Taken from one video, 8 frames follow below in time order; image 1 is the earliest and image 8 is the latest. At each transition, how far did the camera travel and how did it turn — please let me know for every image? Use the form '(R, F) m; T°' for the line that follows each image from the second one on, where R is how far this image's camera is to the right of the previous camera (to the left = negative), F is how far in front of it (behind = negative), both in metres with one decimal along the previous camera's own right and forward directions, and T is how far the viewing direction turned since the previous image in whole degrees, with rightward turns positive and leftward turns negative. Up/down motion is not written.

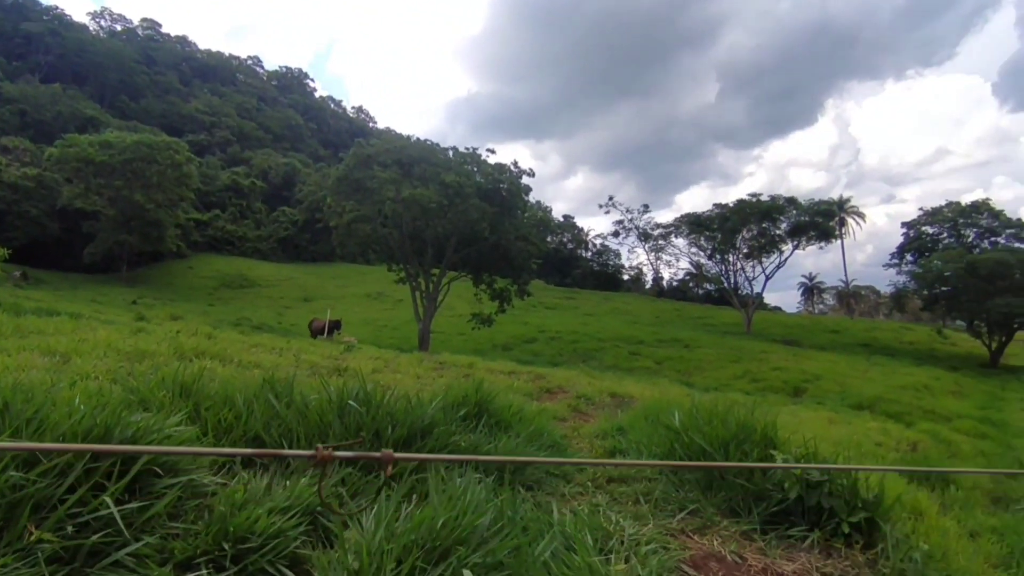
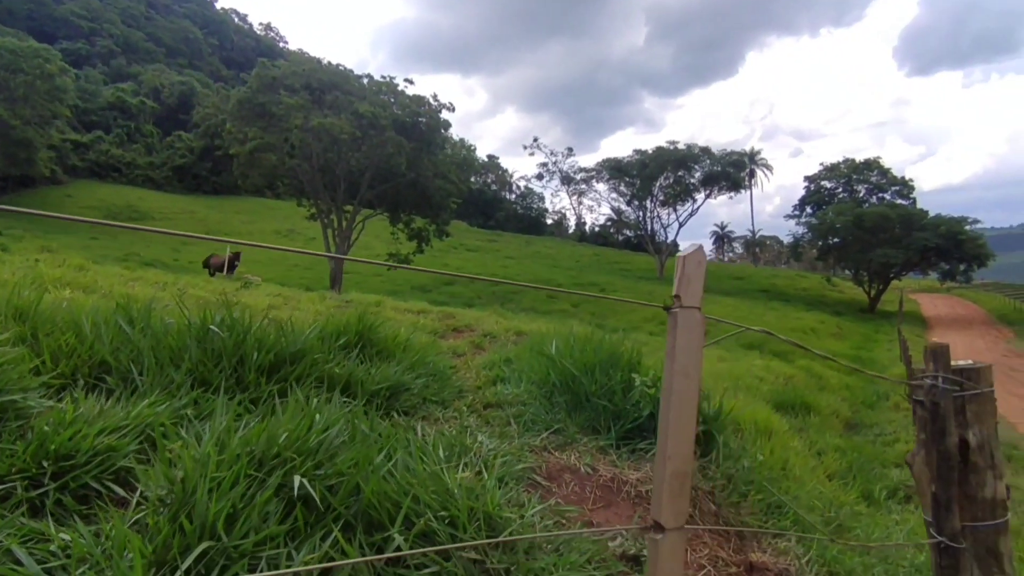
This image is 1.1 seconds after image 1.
(+0.3, 0.0) m; +7°
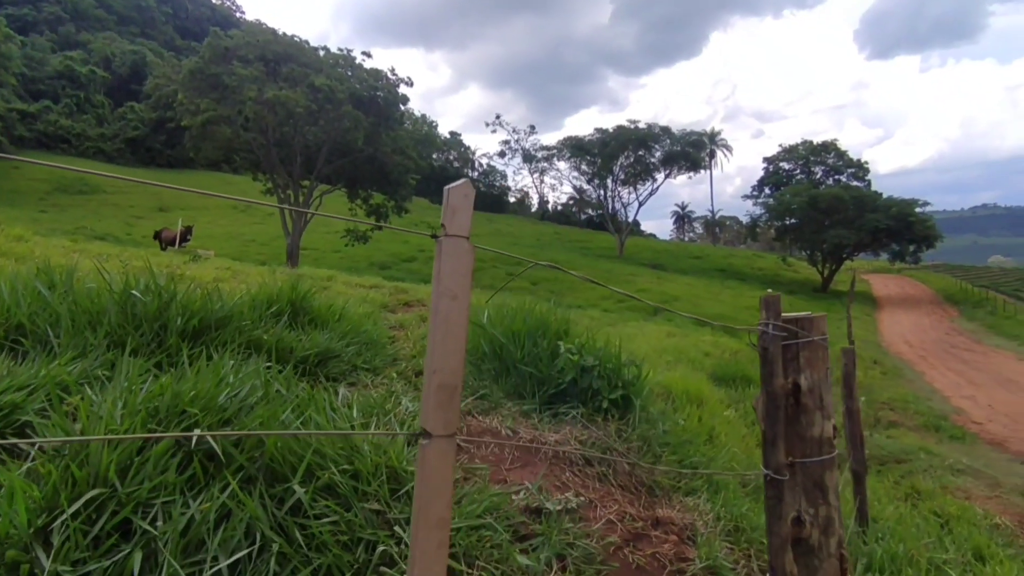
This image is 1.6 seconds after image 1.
(+0.3, -0.1) m; +3°
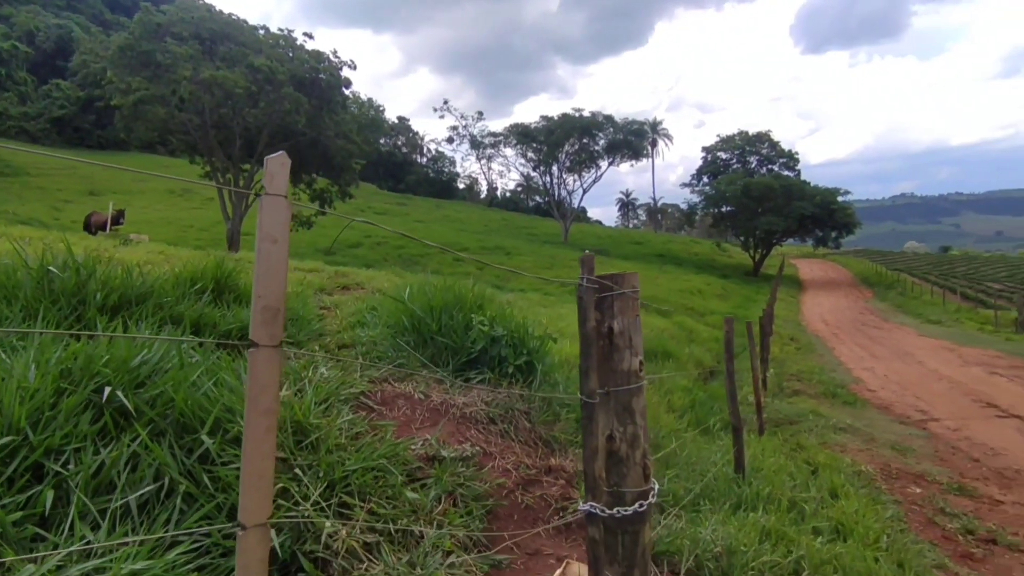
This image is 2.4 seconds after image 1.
(+0.3, -0.4) m; +4°
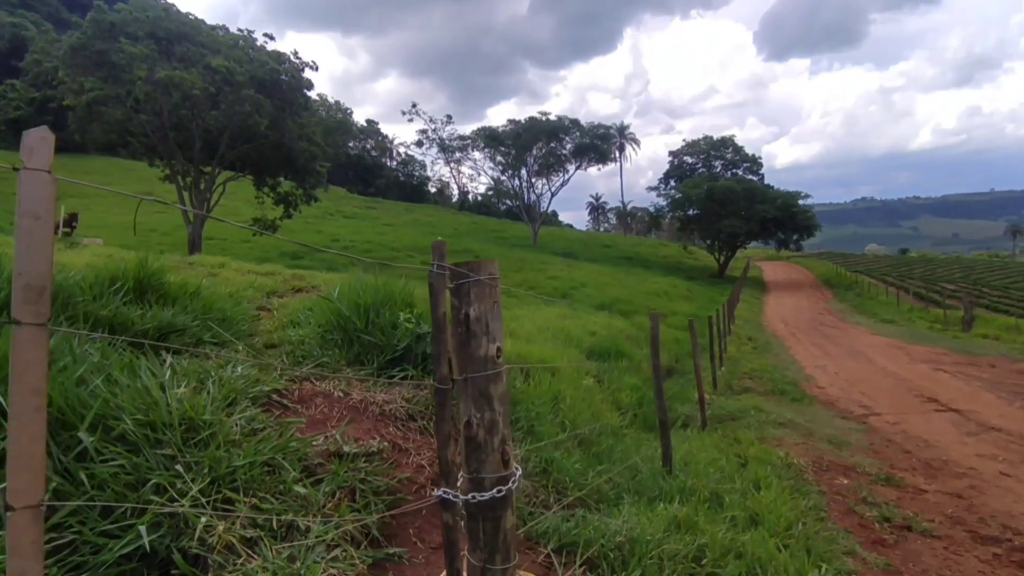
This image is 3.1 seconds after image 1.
(+0.4, 0.0) m; +2°
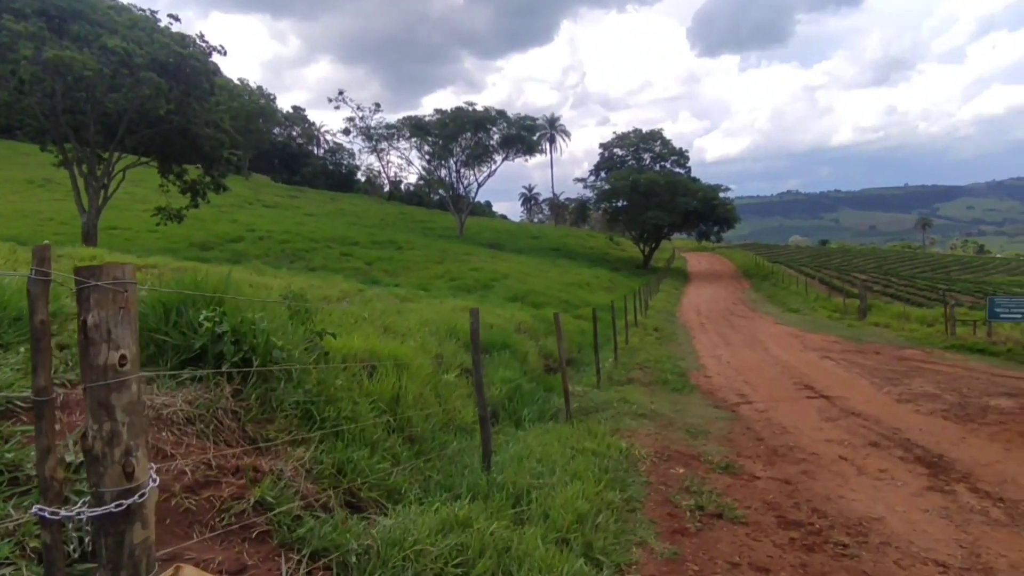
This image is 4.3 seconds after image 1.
(+1.0, 0.0) m; +5°
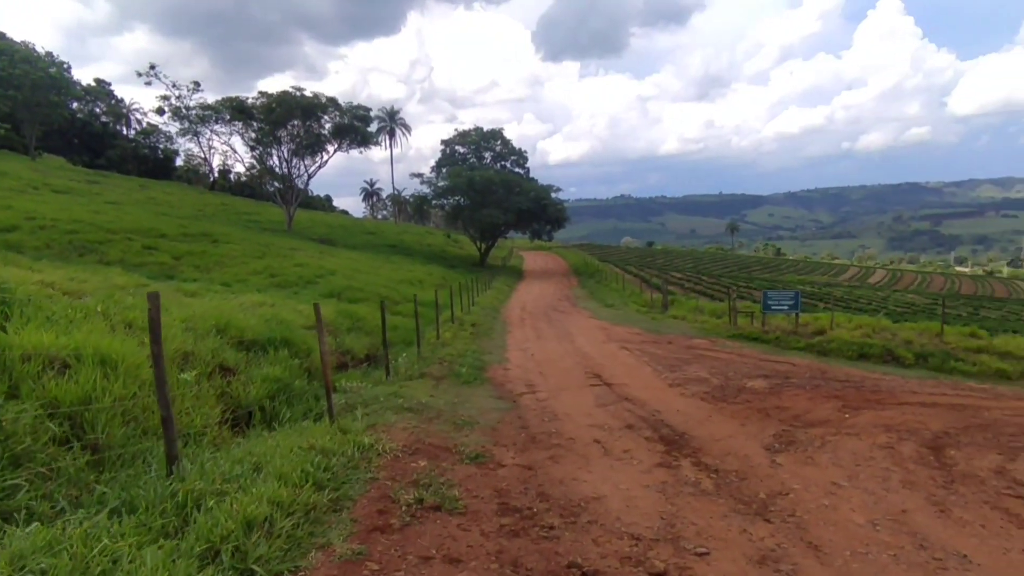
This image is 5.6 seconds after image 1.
(+1.1, +0.3) m; +13°
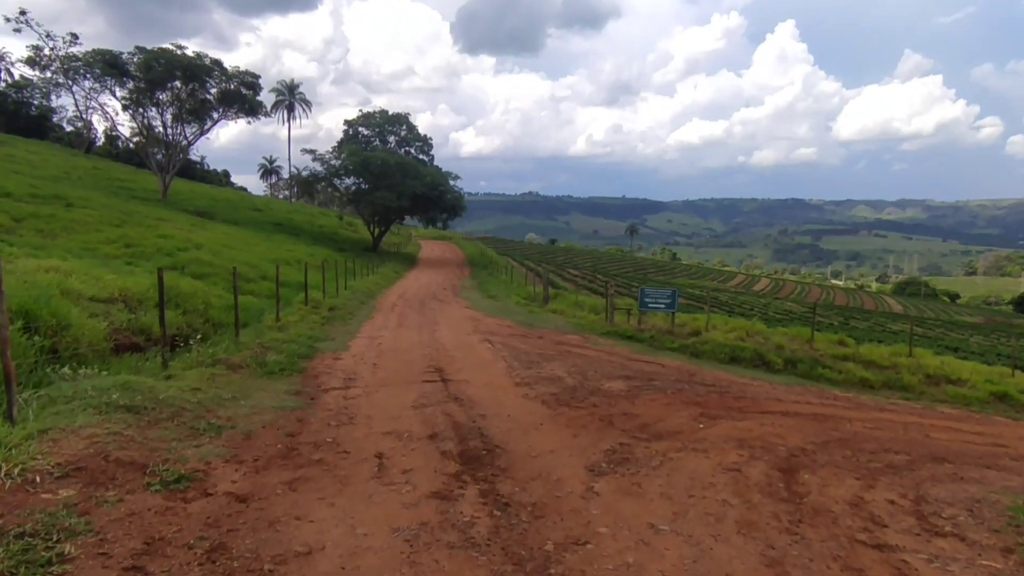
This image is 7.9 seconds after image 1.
(+1.2, +1.7) m; +8°
